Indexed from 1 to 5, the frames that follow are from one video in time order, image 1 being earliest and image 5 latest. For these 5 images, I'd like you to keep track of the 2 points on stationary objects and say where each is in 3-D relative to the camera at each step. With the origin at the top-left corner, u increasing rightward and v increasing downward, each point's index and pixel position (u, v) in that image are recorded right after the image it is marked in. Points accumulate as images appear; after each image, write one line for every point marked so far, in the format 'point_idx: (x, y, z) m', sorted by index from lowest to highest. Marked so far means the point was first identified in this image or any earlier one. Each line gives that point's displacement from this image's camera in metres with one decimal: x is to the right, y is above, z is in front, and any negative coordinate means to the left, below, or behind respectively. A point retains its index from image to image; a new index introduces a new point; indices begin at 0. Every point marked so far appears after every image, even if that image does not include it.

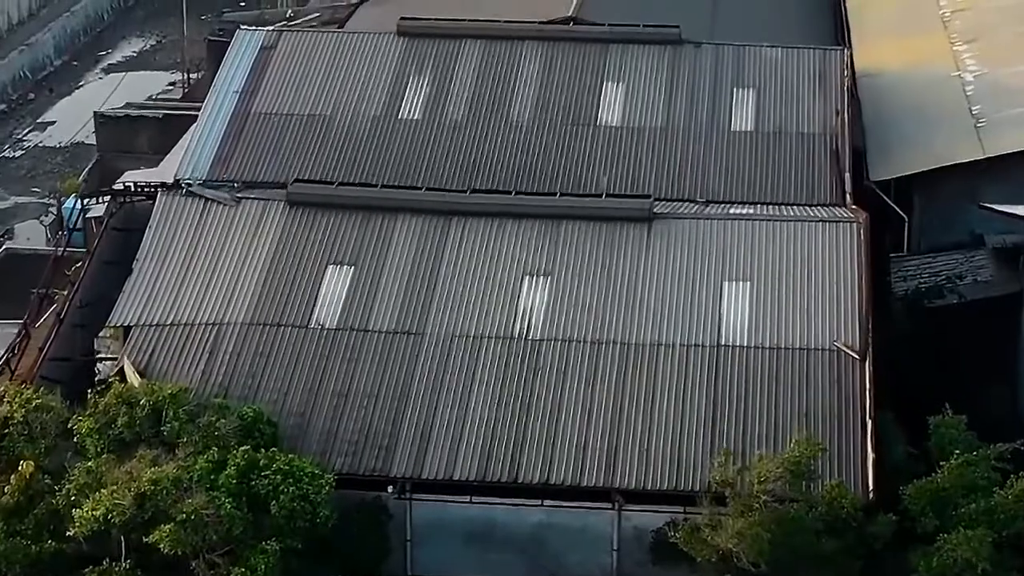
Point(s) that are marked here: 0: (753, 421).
0: (+2.1, -1.1, +17.4) m
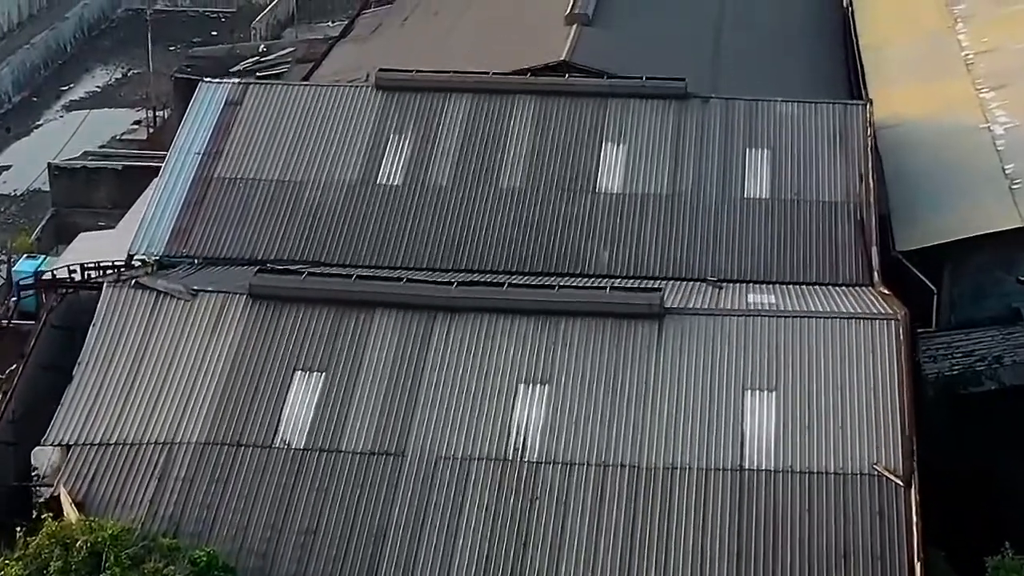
0: (+2.0, -2.1, +15.1) m
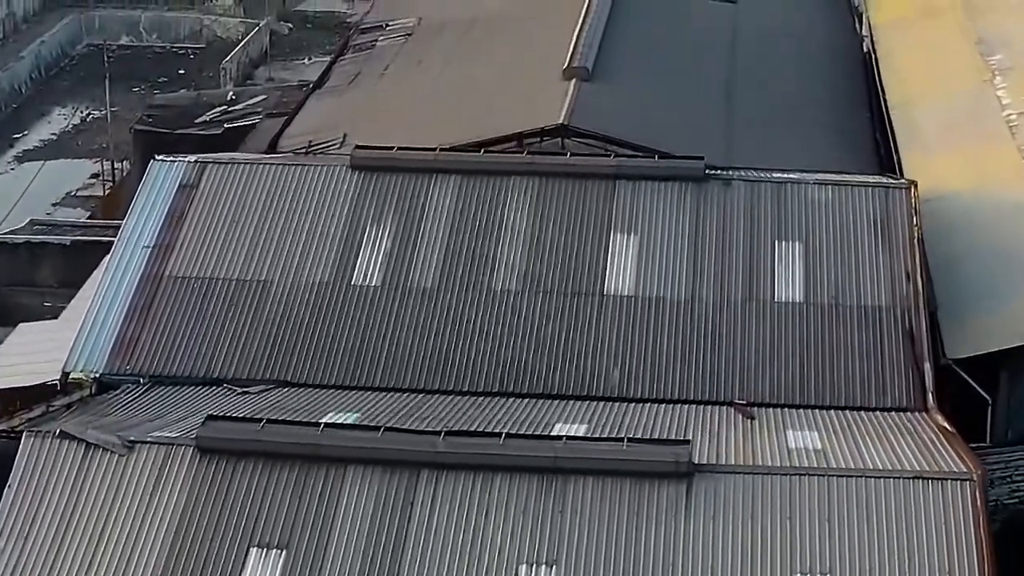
0: (+2.0, -3.2, +12.2) m
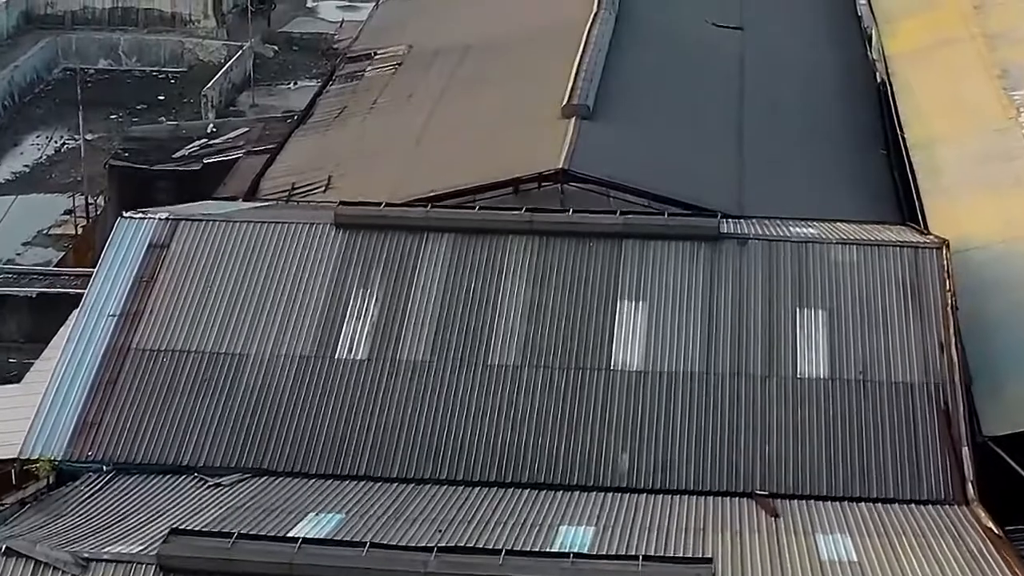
0: (+2.1, -3.8, +10.5) m
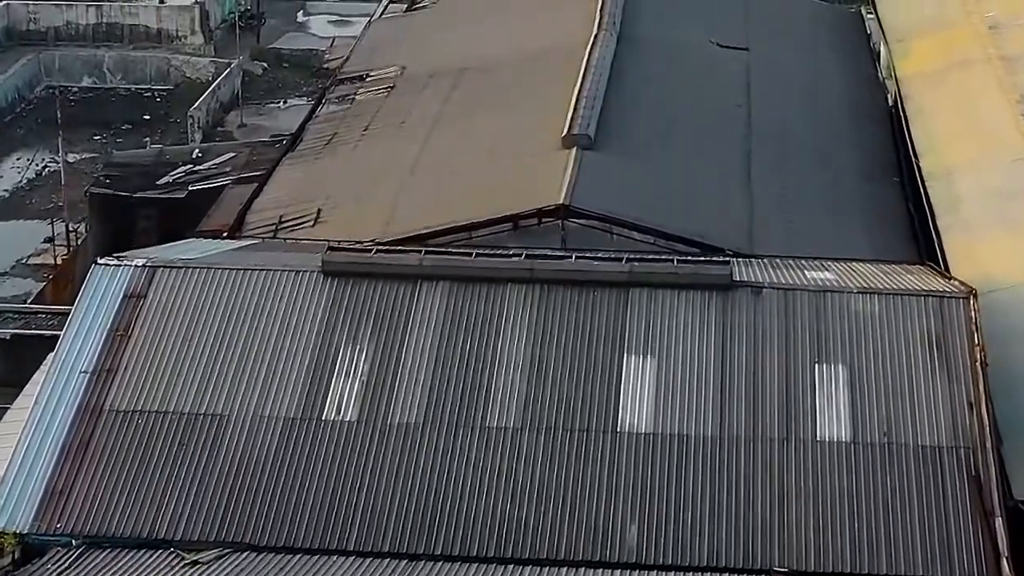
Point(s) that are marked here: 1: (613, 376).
0: (+2.1, -4.3, +9.4) m
1: (+0.9, -0.7, +17.2) m
